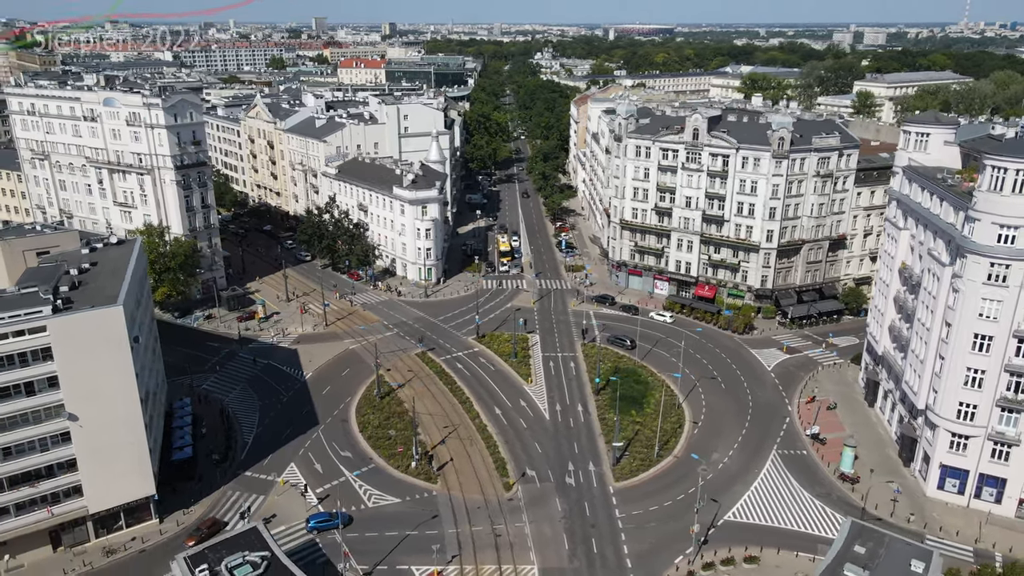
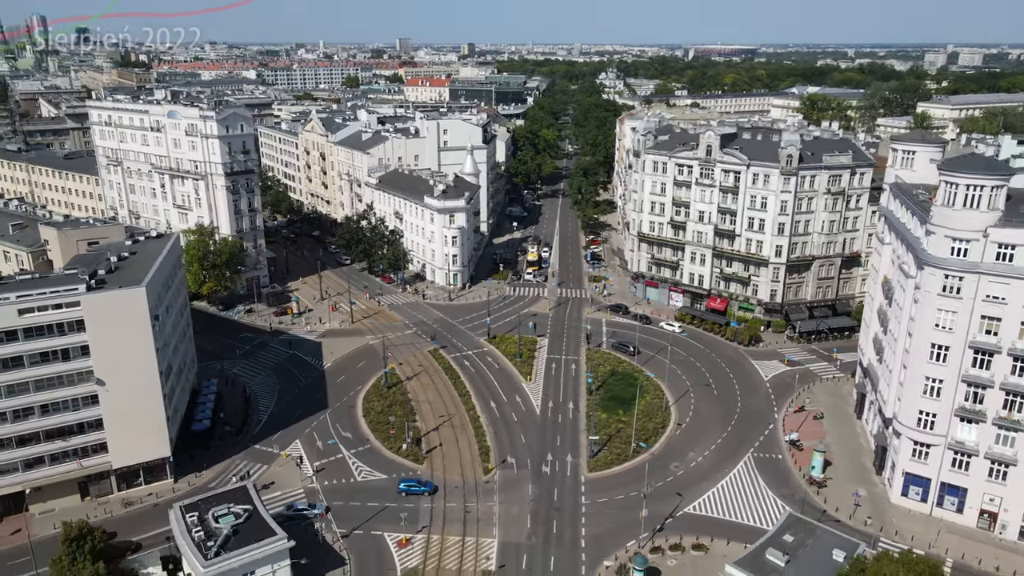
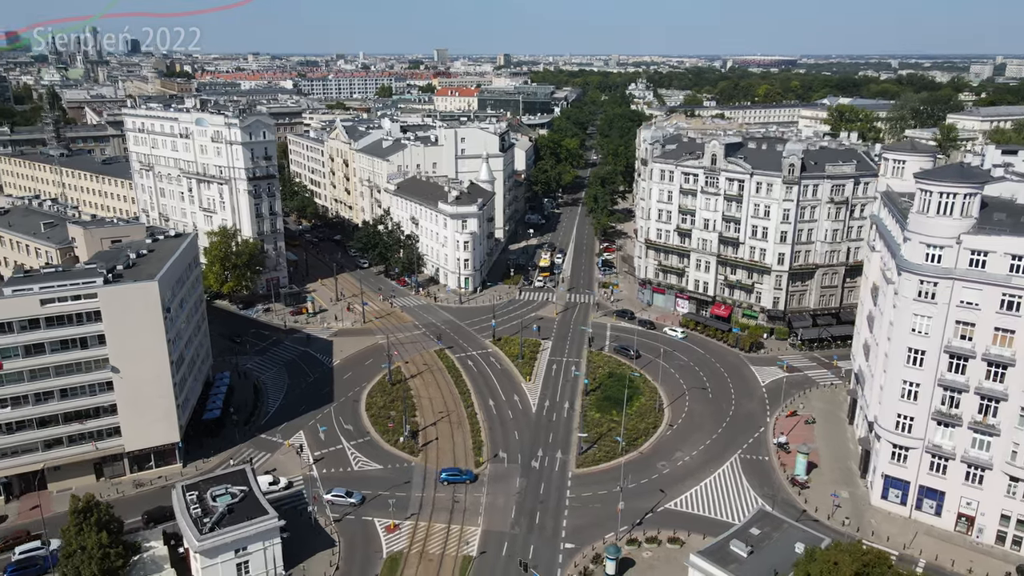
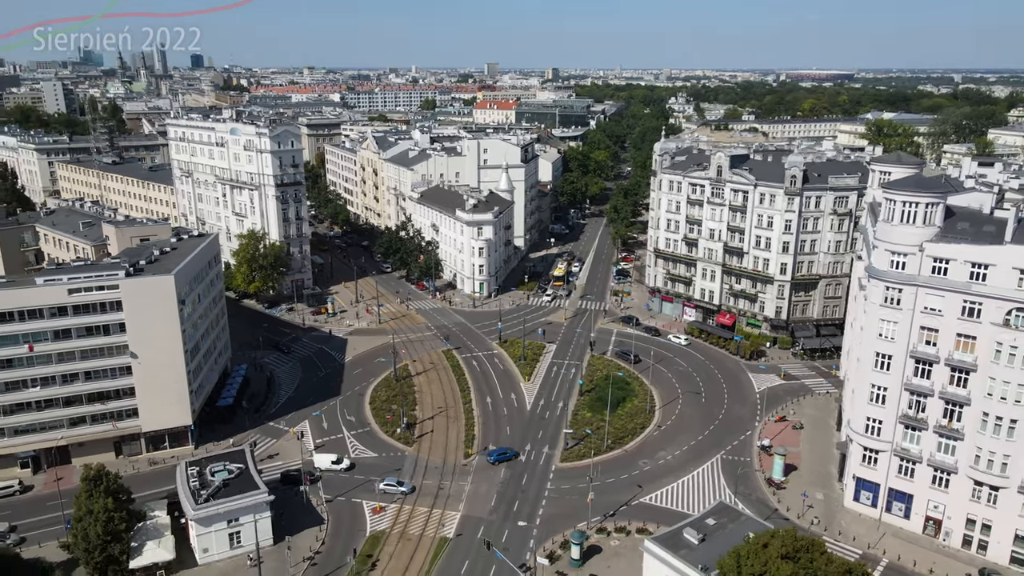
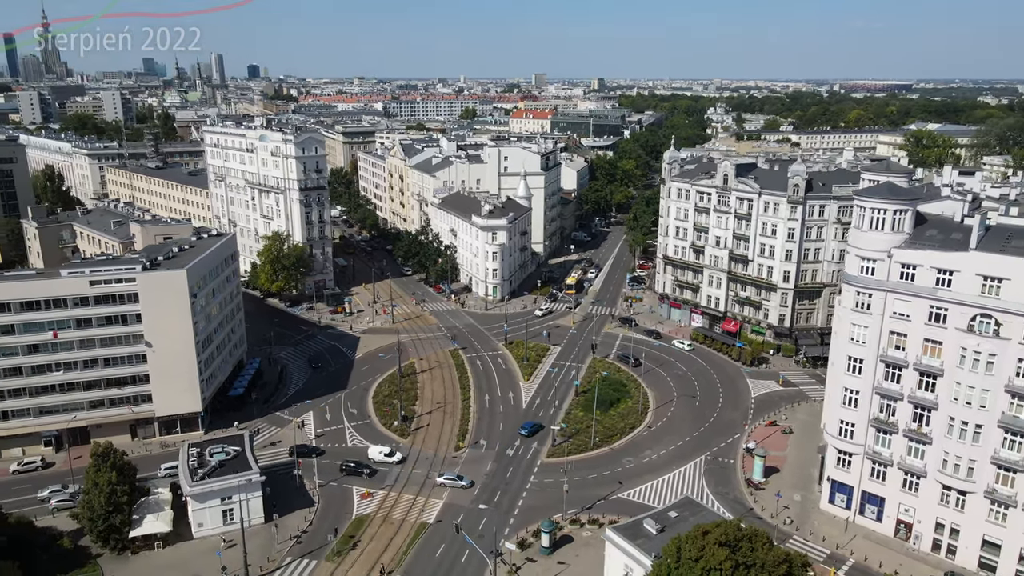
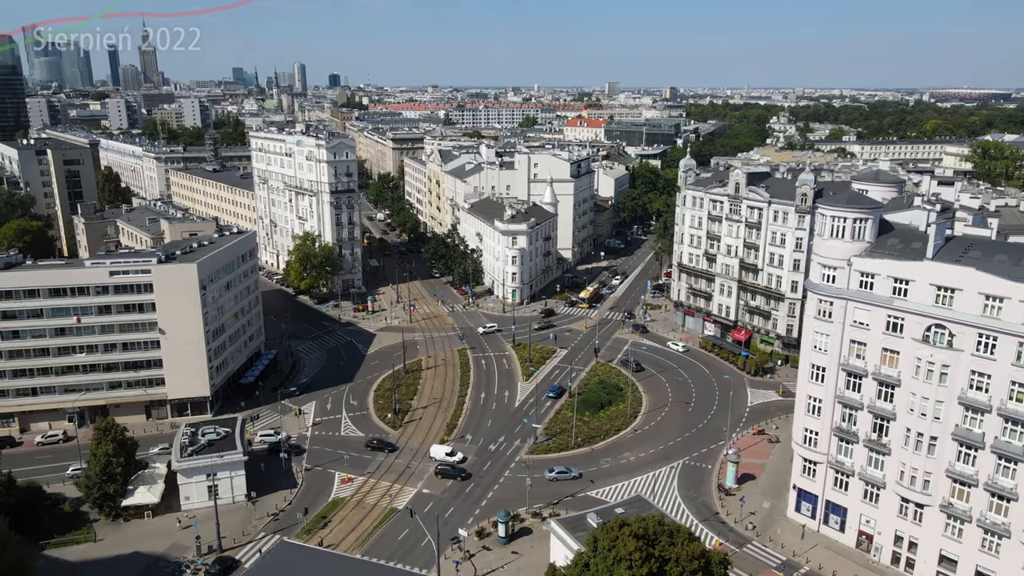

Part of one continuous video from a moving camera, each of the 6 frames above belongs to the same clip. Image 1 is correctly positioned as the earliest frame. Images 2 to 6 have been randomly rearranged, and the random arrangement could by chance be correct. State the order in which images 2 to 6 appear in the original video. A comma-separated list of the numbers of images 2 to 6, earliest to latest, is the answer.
2, 3, 4, 5, 6
